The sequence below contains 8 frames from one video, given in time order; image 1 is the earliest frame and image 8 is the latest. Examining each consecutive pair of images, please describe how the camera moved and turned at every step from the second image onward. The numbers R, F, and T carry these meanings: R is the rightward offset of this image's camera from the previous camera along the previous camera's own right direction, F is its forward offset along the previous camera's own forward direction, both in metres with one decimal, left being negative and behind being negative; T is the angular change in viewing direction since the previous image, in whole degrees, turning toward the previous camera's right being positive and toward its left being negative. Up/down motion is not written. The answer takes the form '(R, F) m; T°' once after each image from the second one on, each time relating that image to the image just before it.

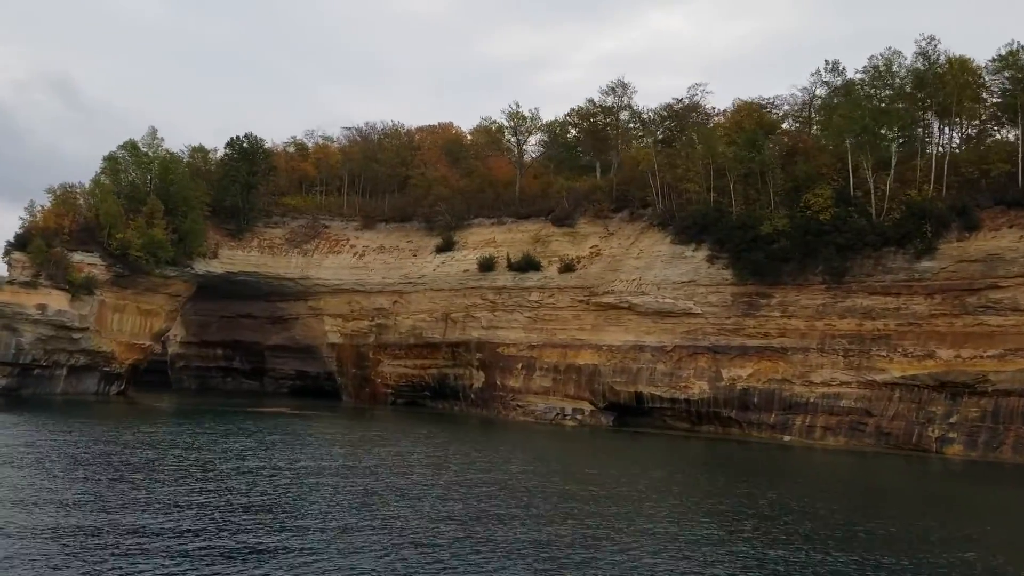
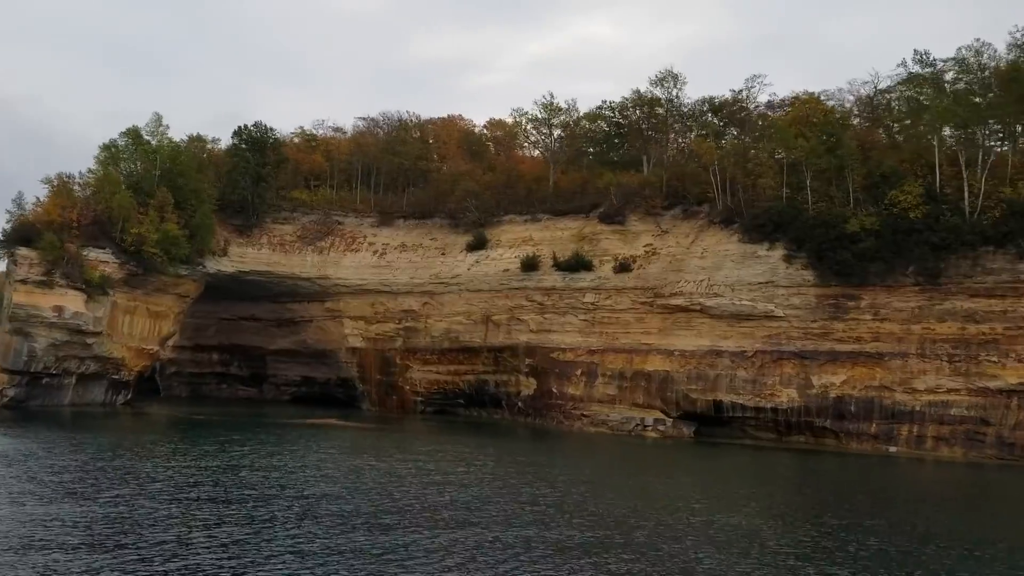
(-4.6, +2.6) m; +4°
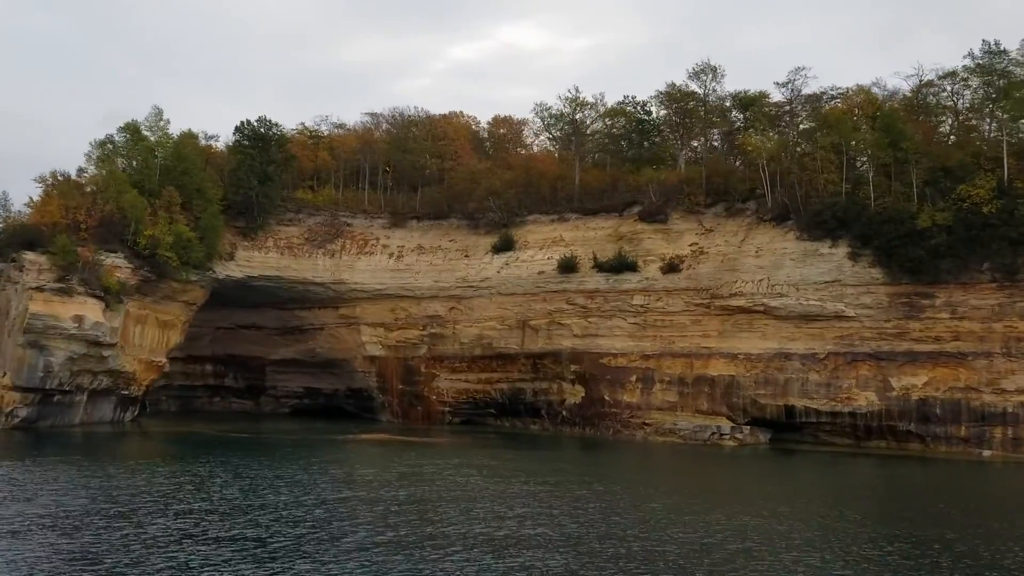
(-4.0, +2.1) m; +4°
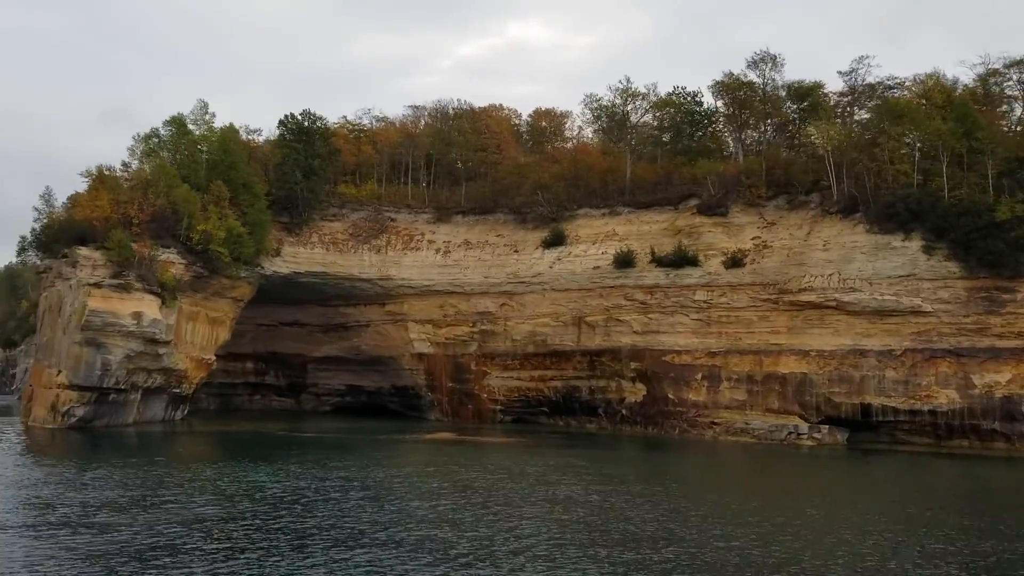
(-1.8, +0.9) m; 0°
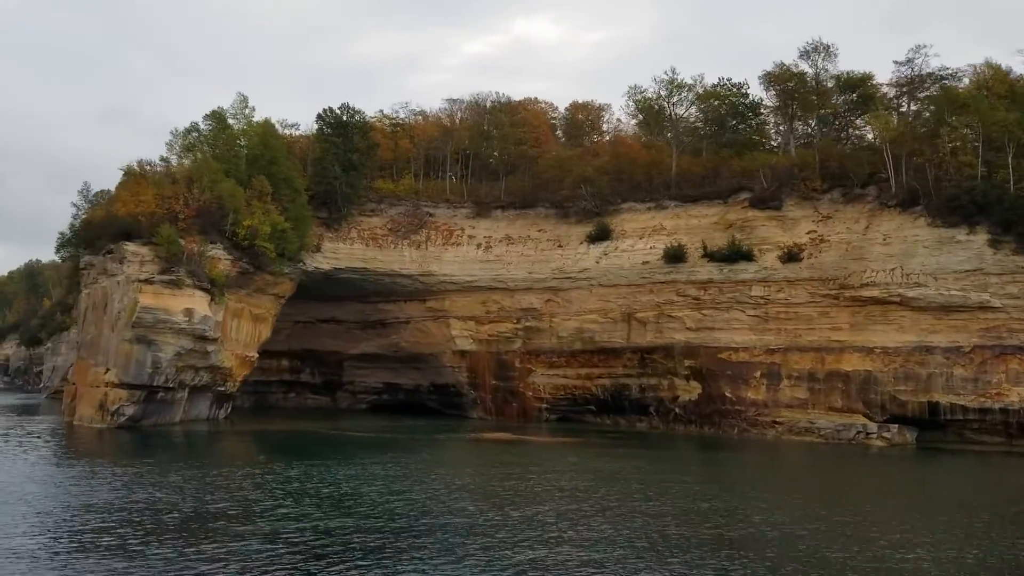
(-1.5, +0.7) m; -1°
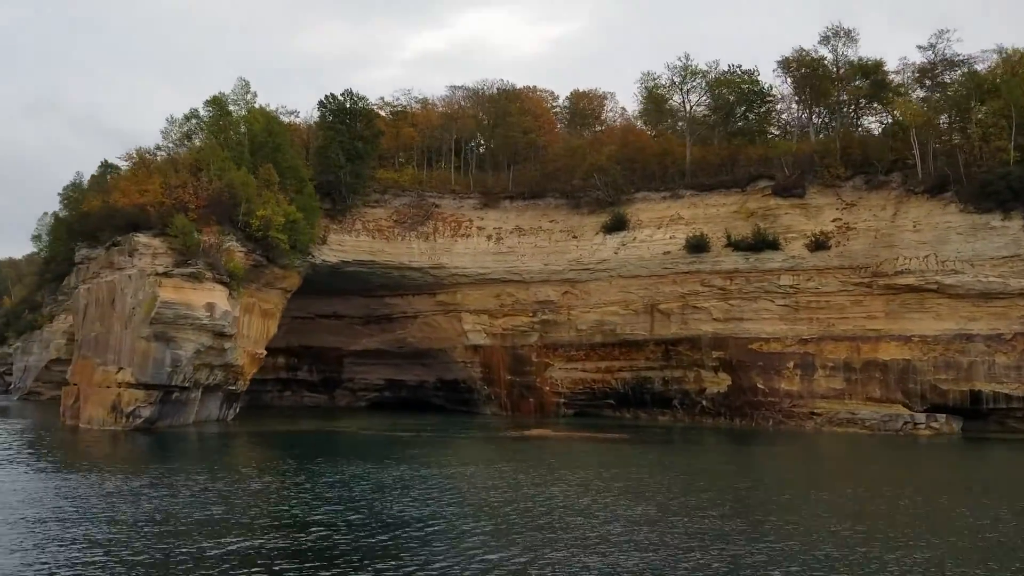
(-2.1, +1.1) m; +2°
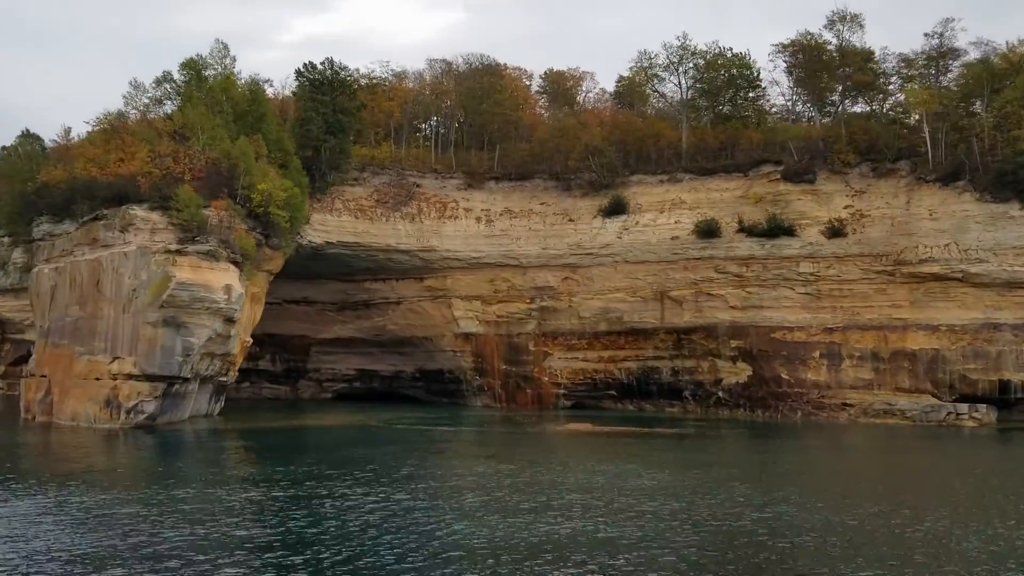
(-3.9, +2.1) m; +7°
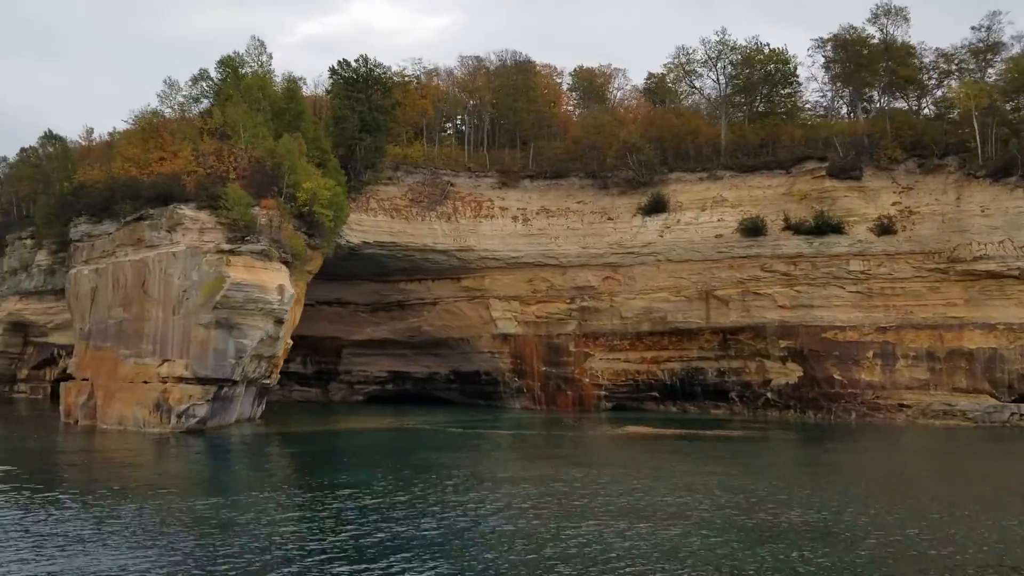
(-1.3, +0.5) m; 0°
